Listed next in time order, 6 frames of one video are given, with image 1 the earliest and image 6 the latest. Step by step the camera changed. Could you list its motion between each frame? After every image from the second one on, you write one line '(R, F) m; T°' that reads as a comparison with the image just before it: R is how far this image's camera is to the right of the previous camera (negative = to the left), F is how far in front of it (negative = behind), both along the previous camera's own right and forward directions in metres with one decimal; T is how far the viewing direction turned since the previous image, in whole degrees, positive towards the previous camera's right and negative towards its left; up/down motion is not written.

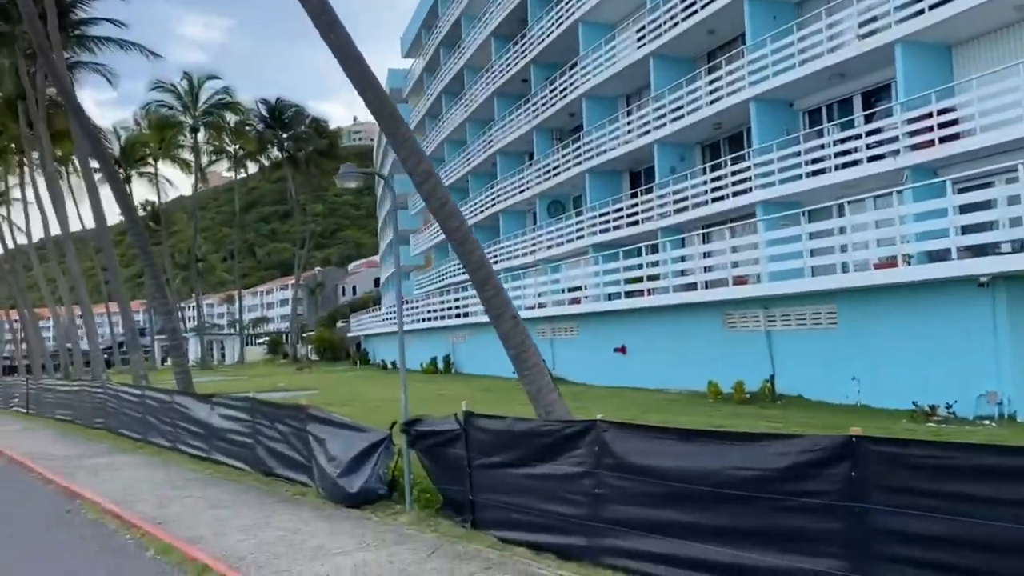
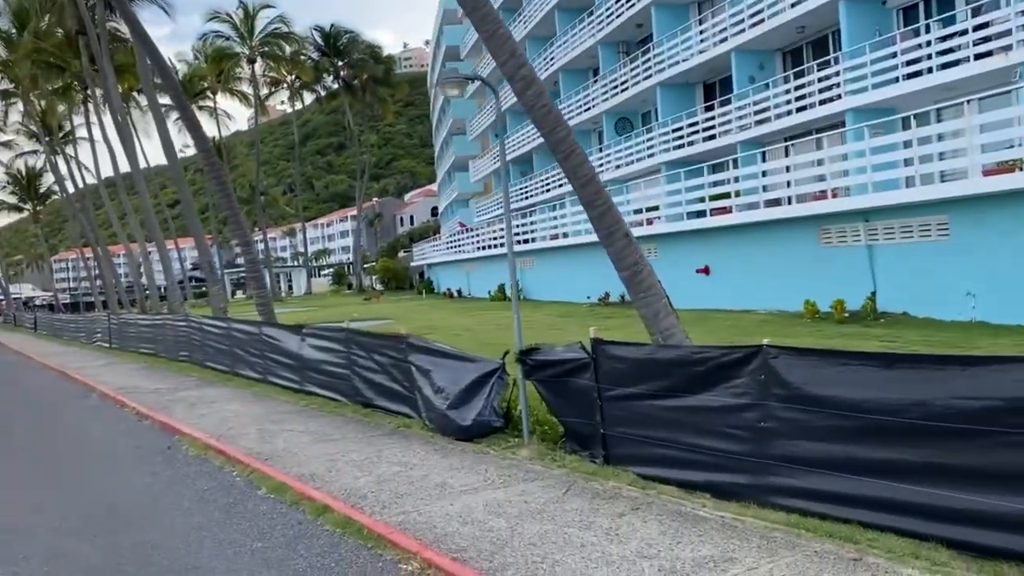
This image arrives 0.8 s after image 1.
(-0.5, +0.6) m; -4°
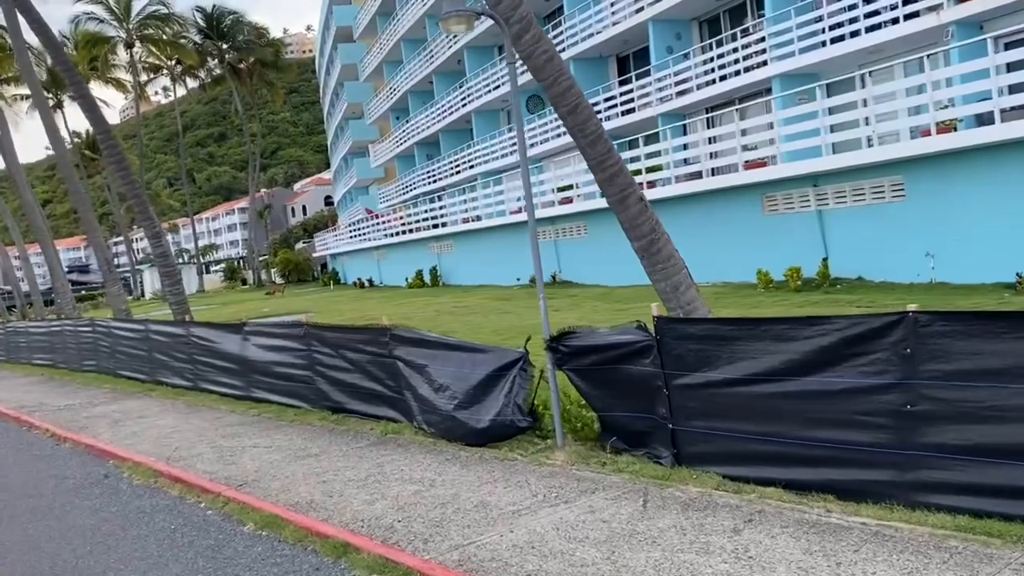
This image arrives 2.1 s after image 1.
(-0.8, +1.1) m; +7°
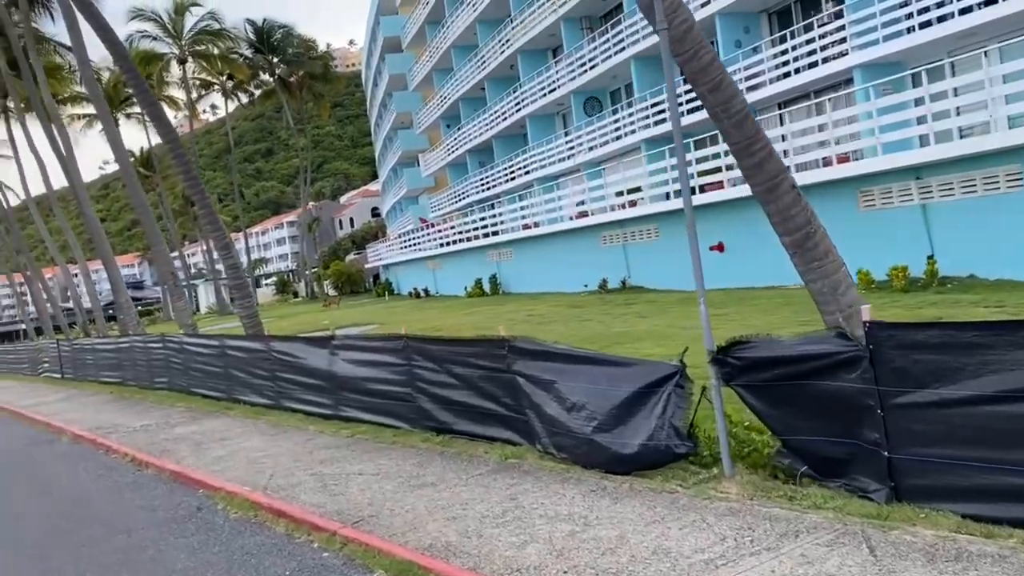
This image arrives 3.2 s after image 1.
(-0.6, +0.8) m; -3°
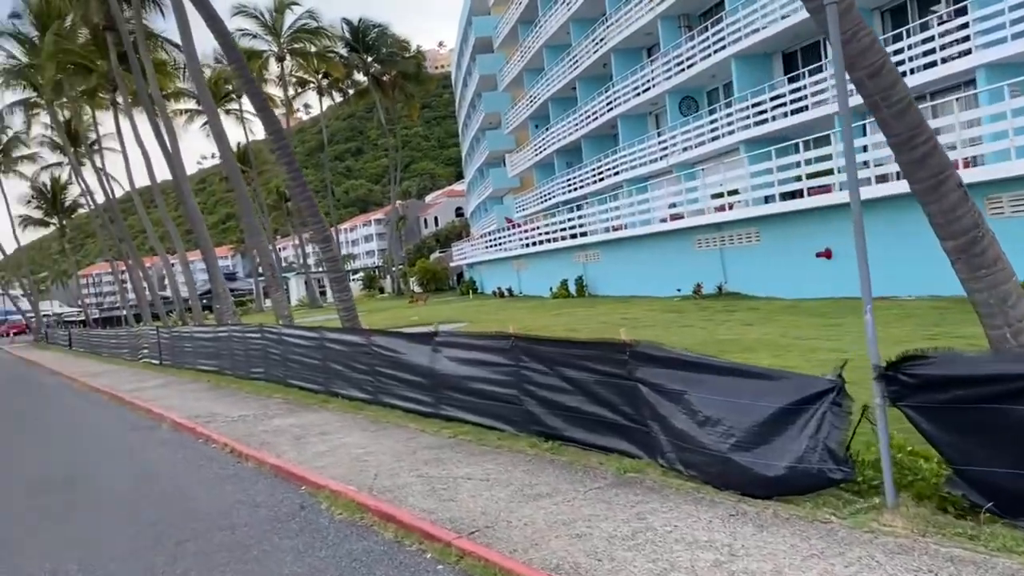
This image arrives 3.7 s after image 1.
(-0.3, +0.4) m; -5°
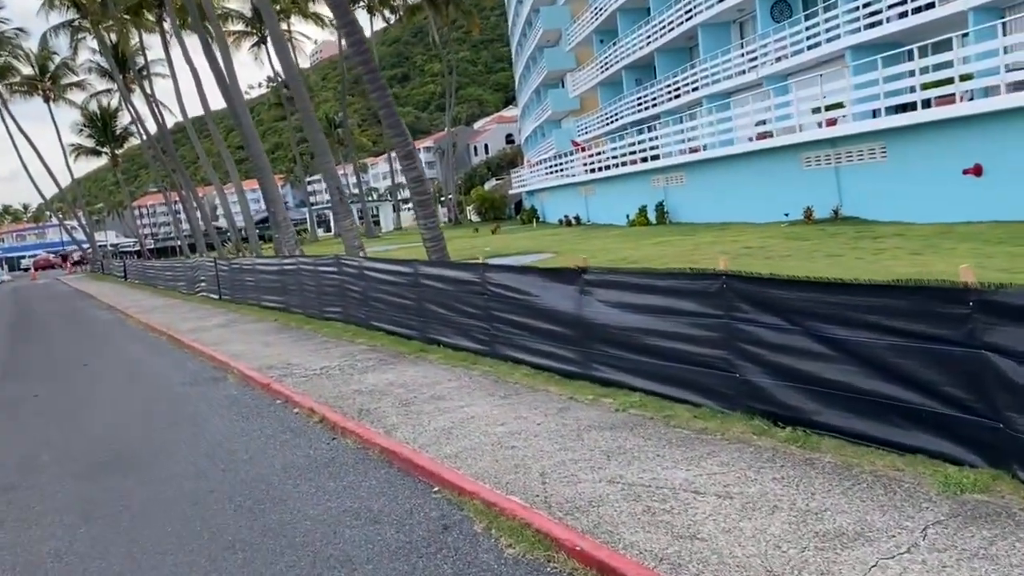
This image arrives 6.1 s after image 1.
(-0.9, +2.1) m; -3°
